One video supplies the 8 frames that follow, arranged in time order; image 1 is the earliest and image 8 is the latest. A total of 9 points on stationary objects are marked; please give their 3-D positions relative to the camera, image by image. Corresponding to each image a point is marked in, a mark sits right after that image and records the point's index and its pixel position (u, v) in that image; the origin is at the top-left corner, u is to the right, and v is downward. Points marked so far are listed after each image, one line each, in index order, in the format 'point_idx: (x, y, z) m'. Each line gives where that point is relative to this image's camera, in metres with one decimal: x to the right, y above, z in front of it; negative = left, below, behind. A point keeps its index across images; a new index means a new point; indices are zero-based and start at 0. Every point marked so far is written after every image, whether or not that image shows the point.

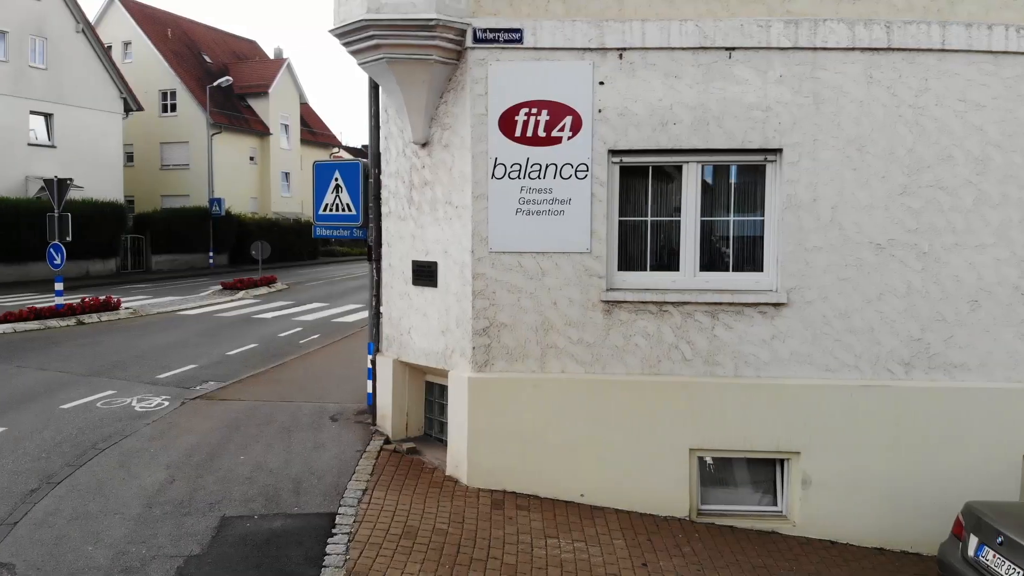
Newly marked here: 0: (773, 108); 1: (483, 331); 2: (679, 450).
0: (+1.6, +1.1, +6.5) m
1: (-0.2, -0.3, +6.7) m
2: (+1.1, -1.0, +6.7) m
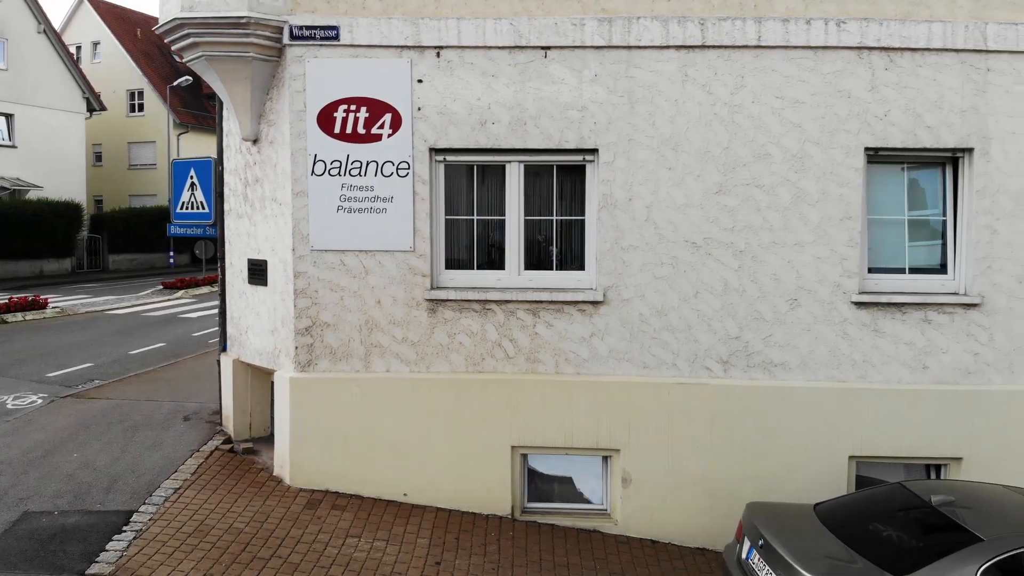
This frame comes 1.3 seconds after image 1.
0: (+0.5, +1.1, +6.5) m
1: (-1.3, -0.3, +6.7) m
2: (-0.1, -1.0, +6.7) m
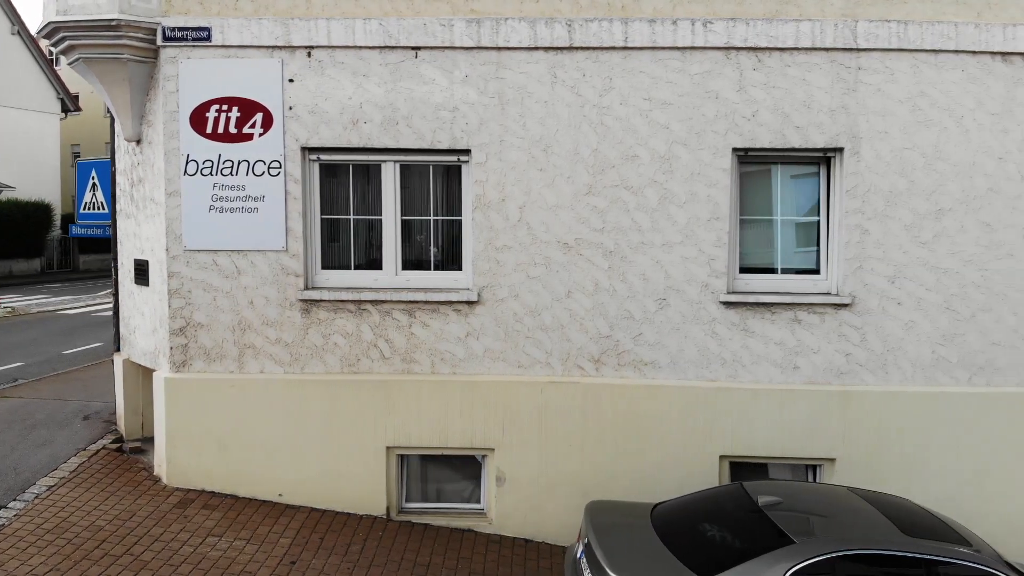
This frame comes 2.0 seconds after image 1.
0: (-0.3, +1.1, +6.5) m
1: (-2.1, -0.3, +6.8) m
2: (-0.9, -1.0, +6.7) m
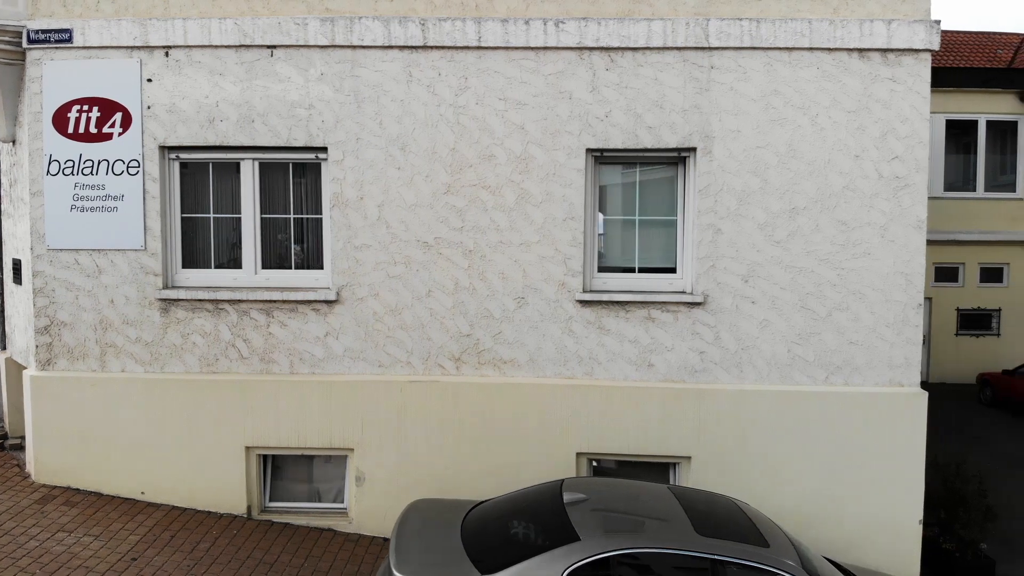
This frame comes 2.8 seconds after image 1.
0: (-1.2, +1.1, +6.5) m
1: (-3.0, -0.3, +6.8) m
2: (-1.8, -1.0, +6.7) m
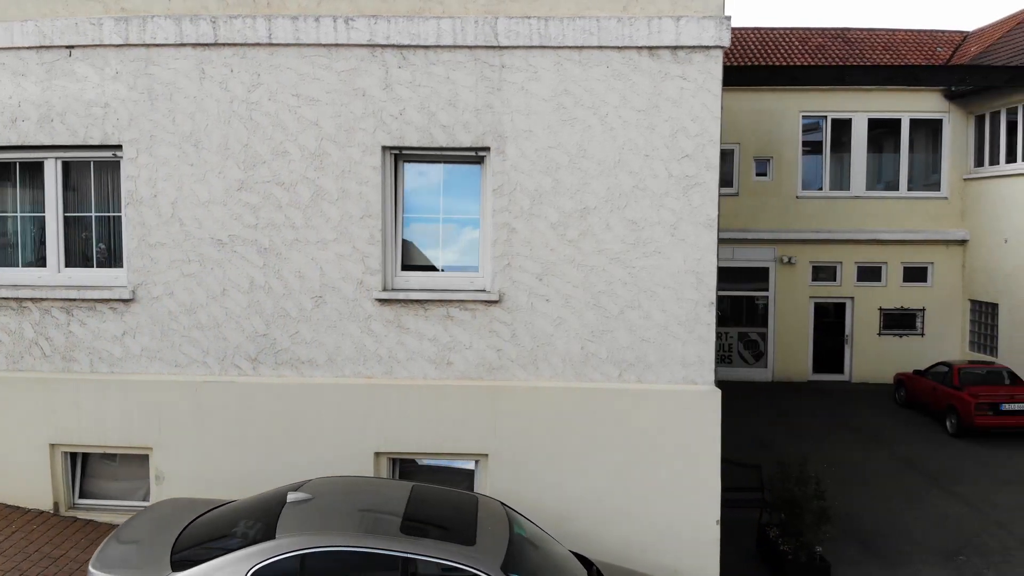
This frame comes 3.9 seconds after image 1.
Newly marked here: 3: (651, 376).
0: (-2.5, +1.1, +6.6) m
1: (-4.3, -0.2, +6.9) m
2: (-3.0, -1.0, +6.8) m
3: (+0.9, -0.5, +6.4) m
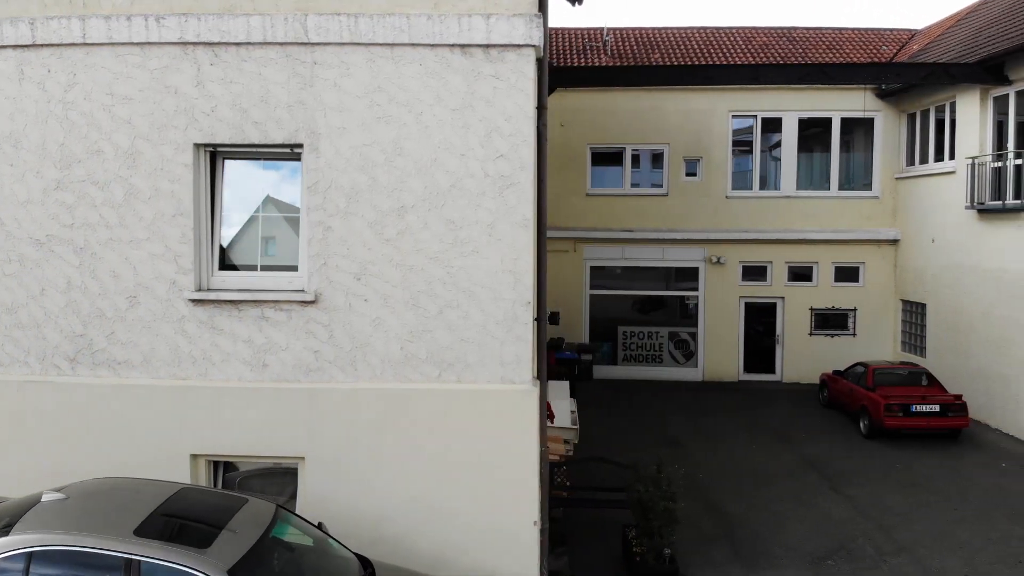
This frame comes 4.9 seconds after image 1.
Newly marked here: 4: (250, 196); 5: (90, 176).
0: (-3.6, +1.1, +6.6) m
1: (-5.4, -0.2, +6.9) m
2: (-4.1, -1.0, +6.8) m
3: (-0.2, -0.5, +6.3) m
4: (-1.7, +0.4, +6.7) m
5: (-2.6, +0.7, +6.5) m
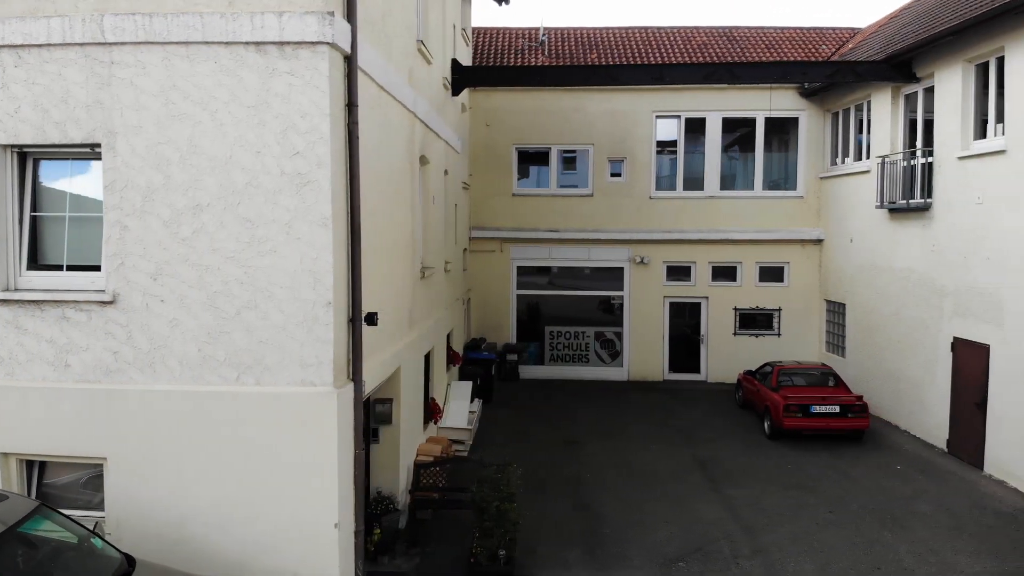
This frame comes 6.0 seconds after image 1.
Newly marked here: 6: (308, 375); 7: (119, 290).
0: (-4.8, +1.1, +6.6) m
1: (-6.5, -0.3, +7.0) m
2: (-5.3, -1.0, +6.9) m
3: (-1.4, -0.5, +6.3) m
4: (-2.9, +0.4, +6.7) m
5: (-3.7, +0.7, +6.5) m
6: (-1.2, -0.5, +6.2) m
7: (-2.3, 0.0, +6.4) m
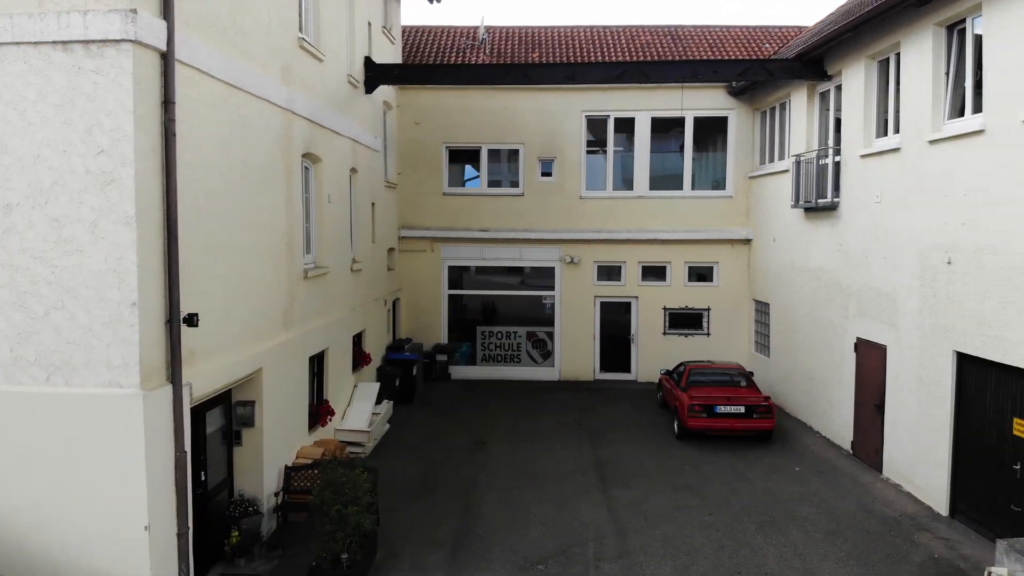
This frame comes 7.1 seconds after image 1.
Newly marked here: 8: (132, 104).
0: (-5.8, +1.1, +6.7) m
1: (-7.6, -0.3, +7.1) m
2: (-6.4, -1.0, +6.9) m
3: (-2.5, -0.5, +6.3) m
4: (-3.9, +0.4, +6.7) m
5: (-4.8, +0.7, +6.5) m
6: (-2.3, -0.5, +6.2) m
7: (-3.4, 0.0, +6.4) m
8: (-2.1, +1.0, +6.0) m
